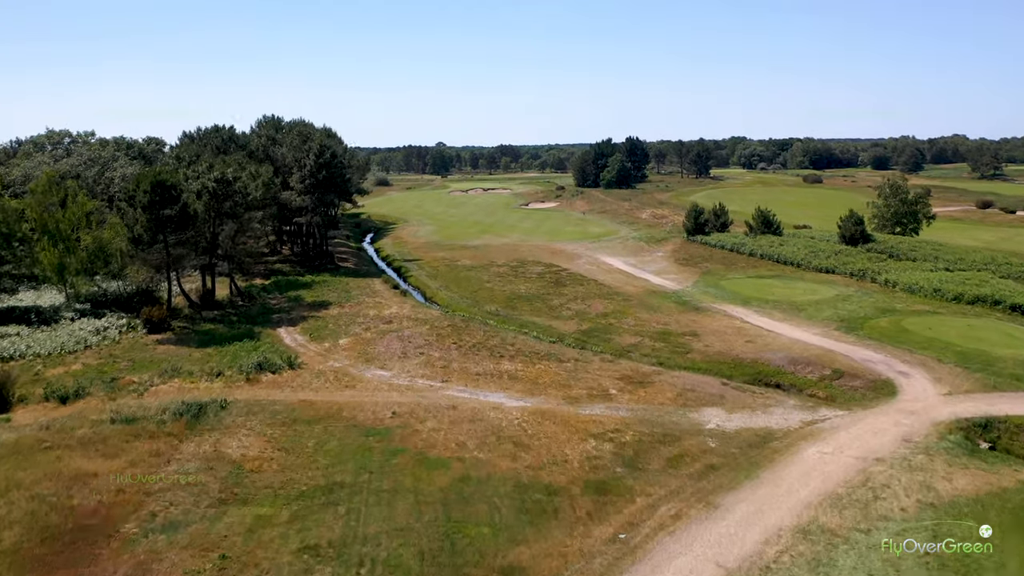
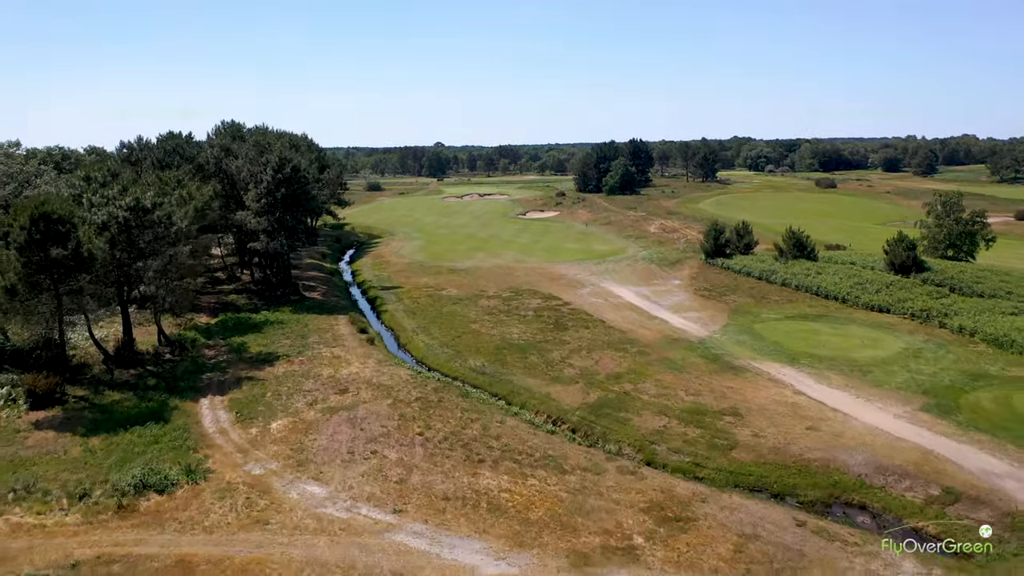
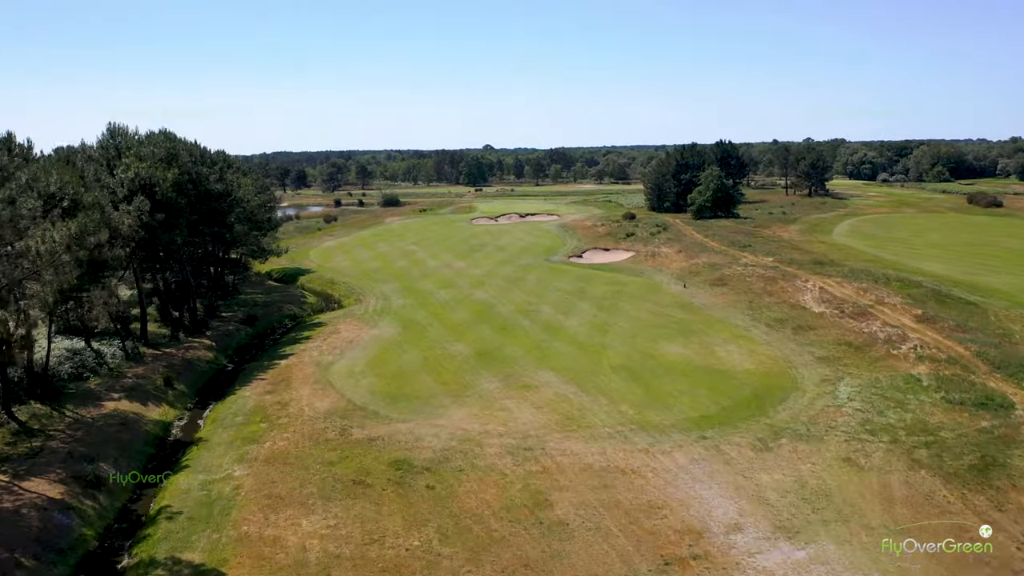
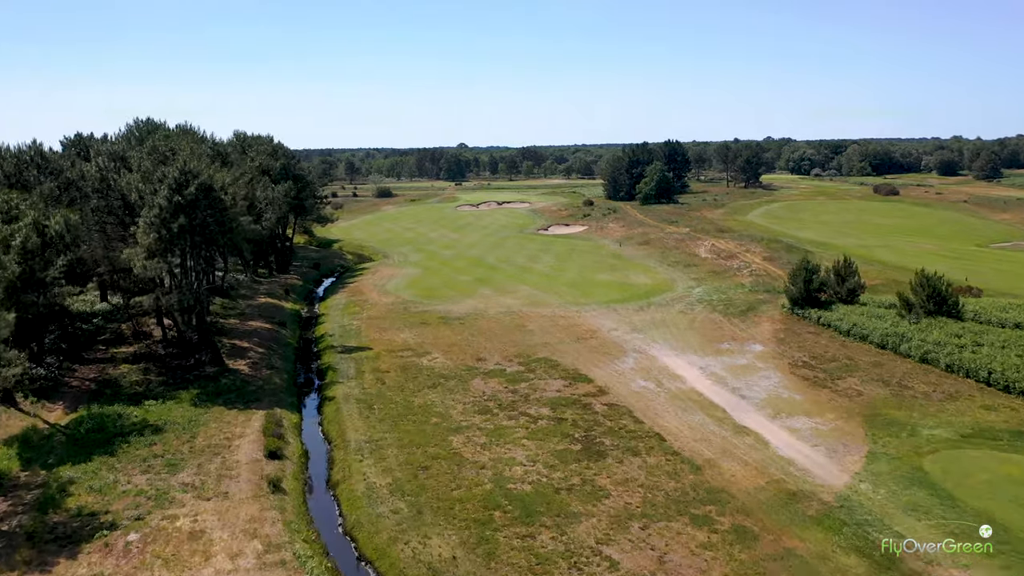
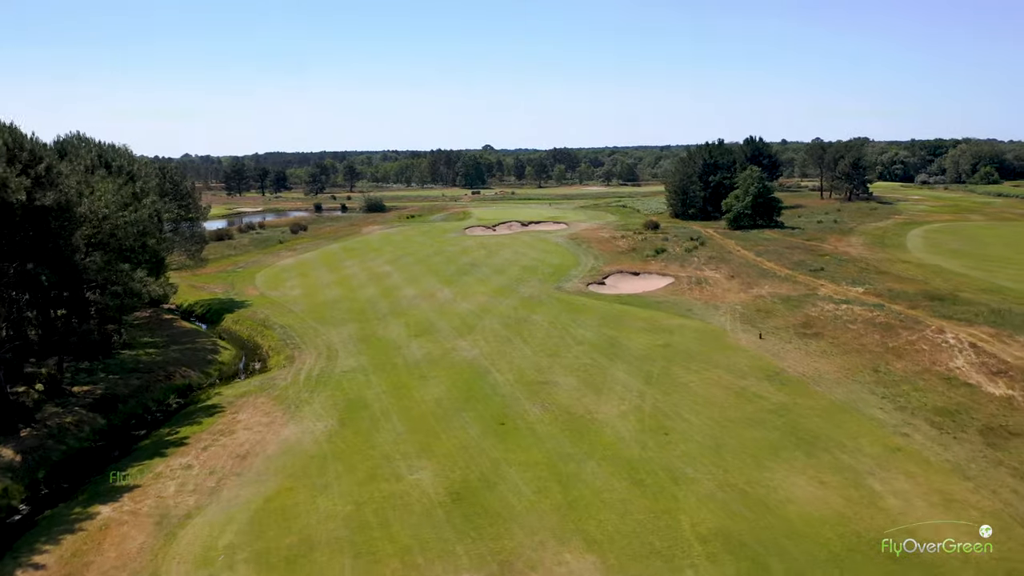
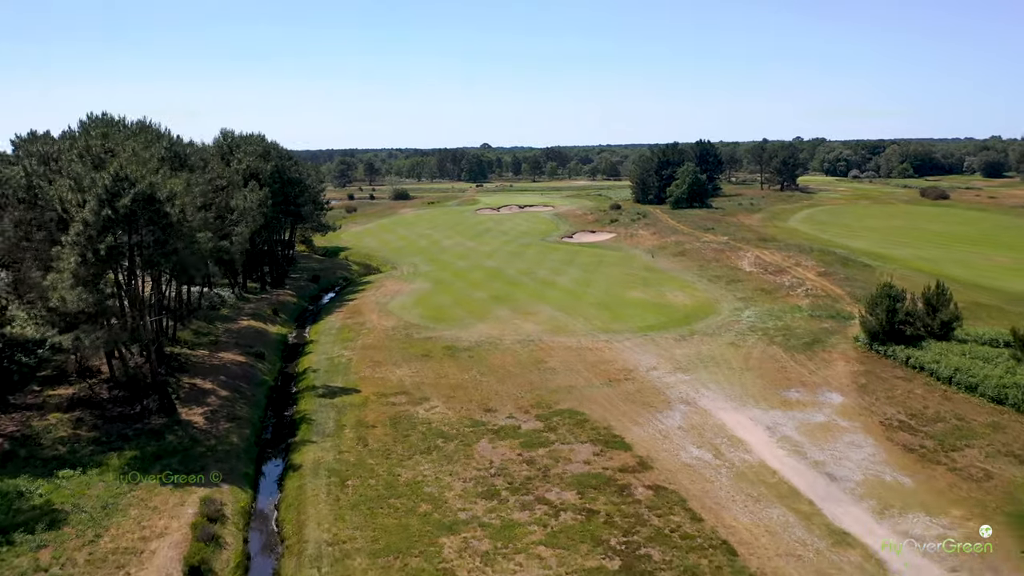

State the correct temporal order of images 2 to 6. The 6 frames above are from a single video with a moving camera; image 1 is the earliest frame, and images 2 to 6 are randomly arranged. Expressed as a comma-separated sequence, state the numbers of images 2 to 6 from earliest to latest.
2, 4, 6, 3, 5
